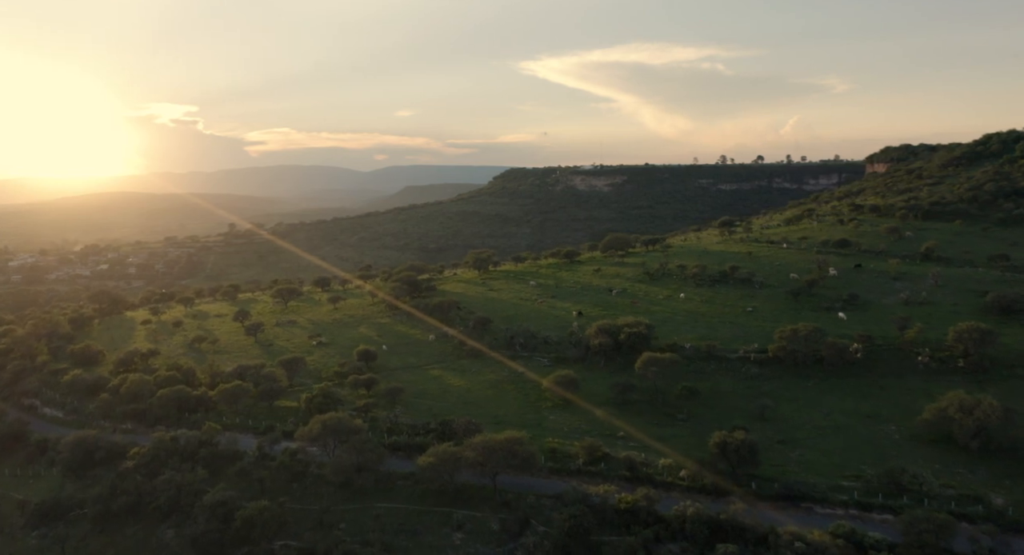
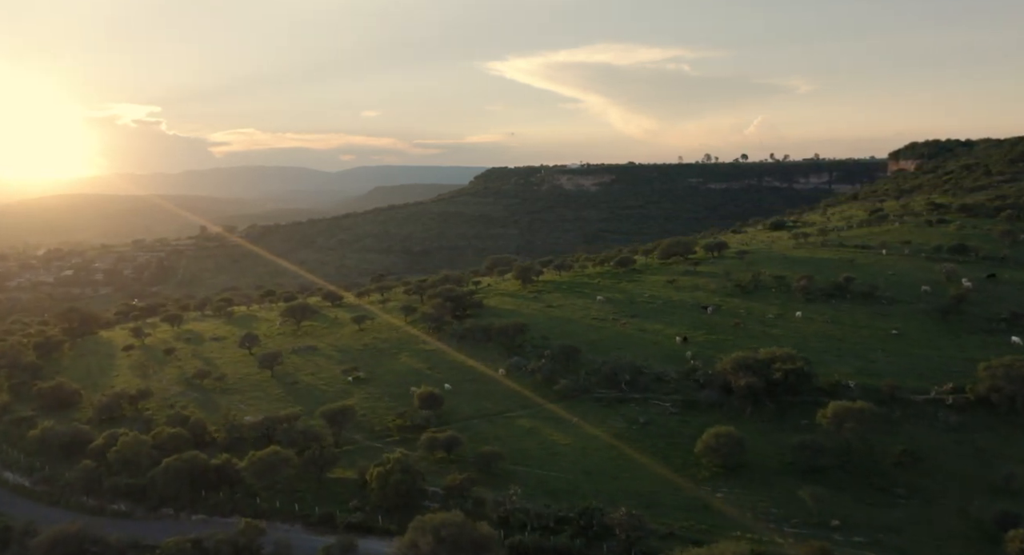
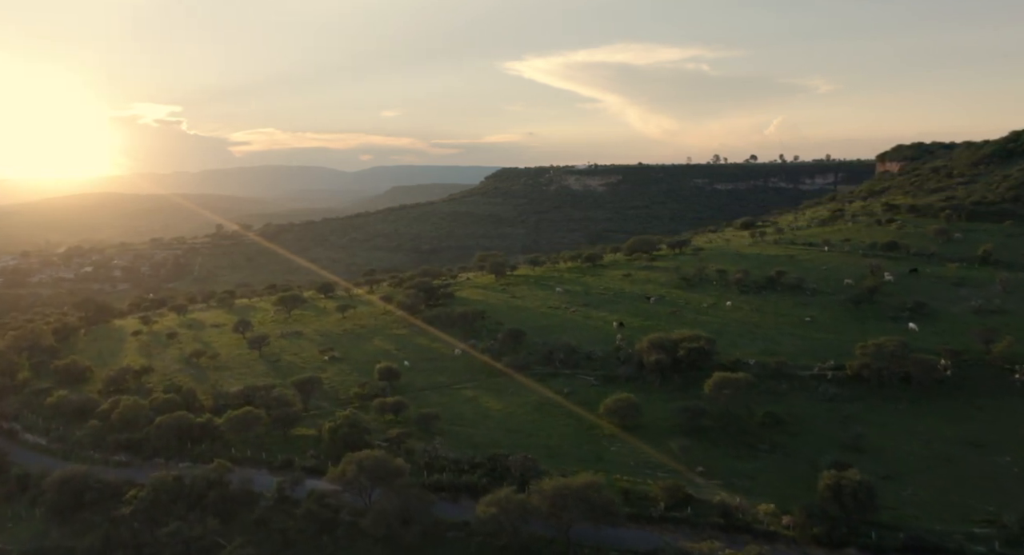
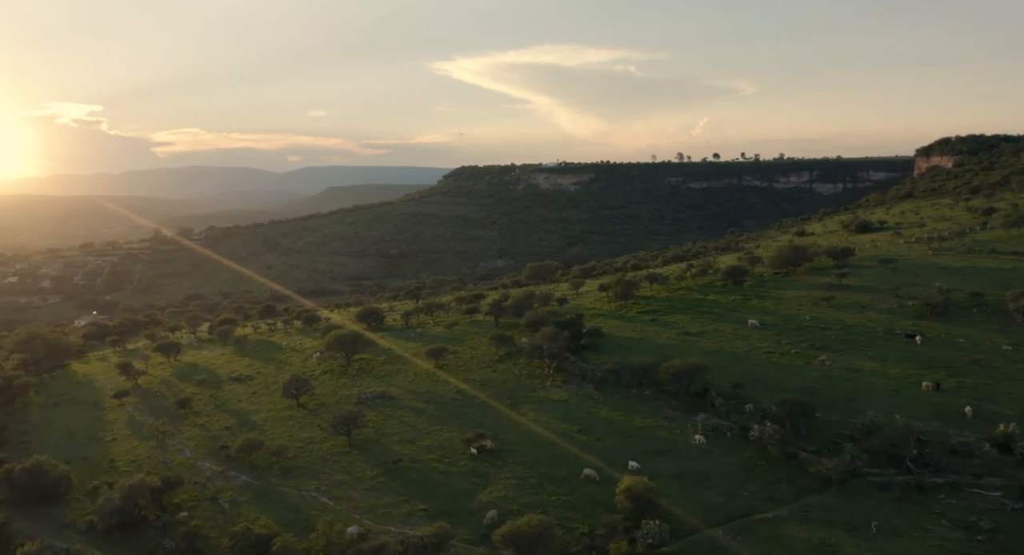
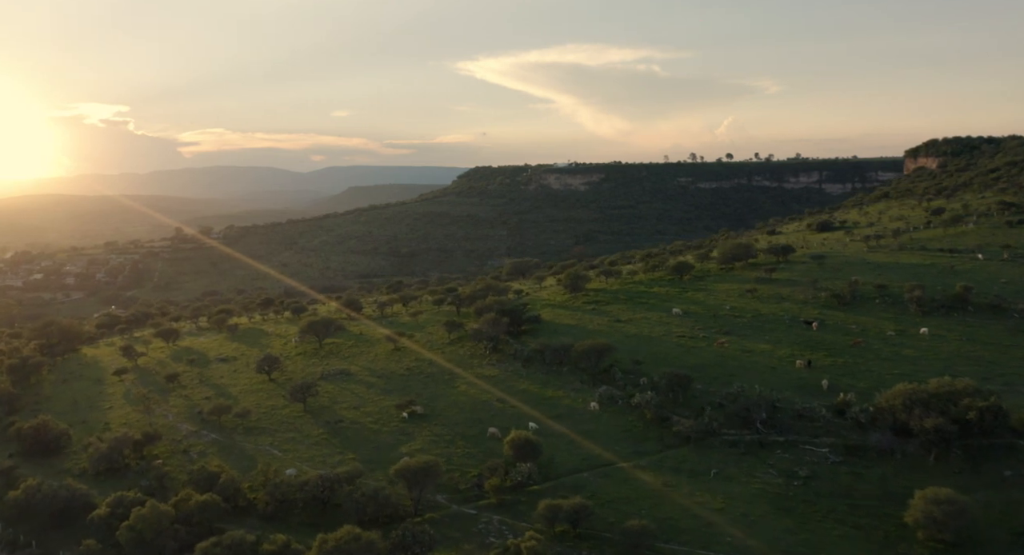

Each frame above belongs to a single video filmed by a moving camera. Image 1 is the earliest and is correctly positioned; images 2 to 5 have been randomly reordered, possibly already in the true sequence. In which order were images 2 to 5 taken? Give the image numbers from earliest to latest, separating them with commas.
3, 2, 5, 4
